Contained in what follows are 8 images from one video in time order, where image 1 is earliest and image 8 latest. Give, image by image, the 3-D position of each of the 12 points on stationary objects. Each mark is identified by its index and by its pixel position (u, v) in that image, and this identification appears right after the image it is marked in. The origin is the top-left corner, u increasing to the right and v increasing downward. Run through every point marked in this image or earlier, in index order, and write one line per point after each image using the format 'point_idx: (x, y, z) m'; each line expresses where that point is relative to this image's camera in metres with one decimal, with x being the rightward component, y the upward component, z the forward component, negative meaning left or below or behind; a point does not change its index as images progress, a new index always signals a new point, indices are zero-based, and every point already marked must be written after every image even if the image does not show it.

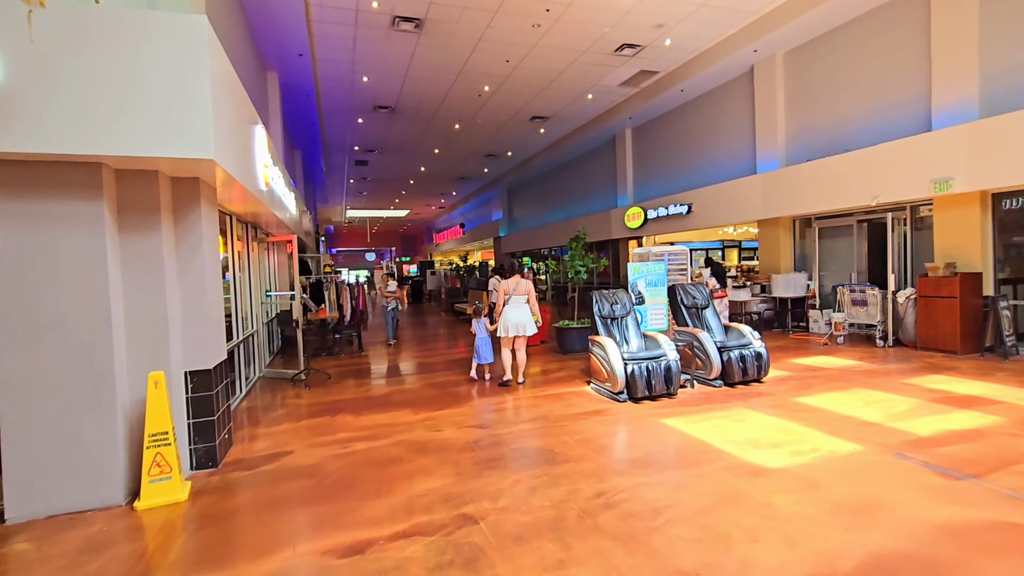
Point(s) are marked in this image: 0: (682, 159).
0: (+3.9, +2.9, +11.7) m
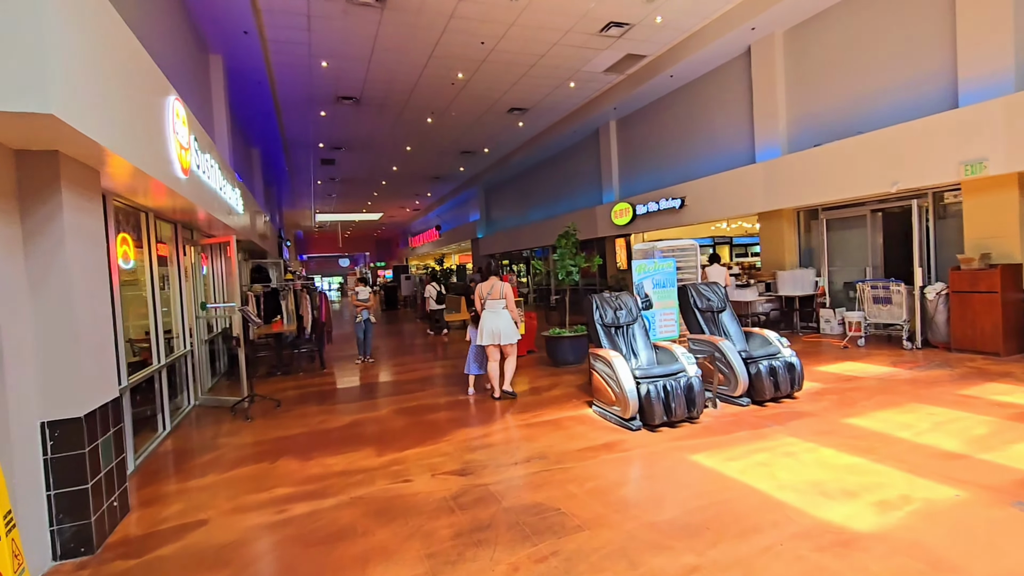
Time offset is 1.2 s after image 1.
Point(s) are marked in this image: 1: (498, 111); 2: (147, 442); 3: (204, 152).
0: (+3.4, +2.9, +11.0) m
1: (-0.4, +4.3, +12.7) m
2: (-3.0, -1.3, +4.2) m
3: (-3.0, +1.3, +4.9) m
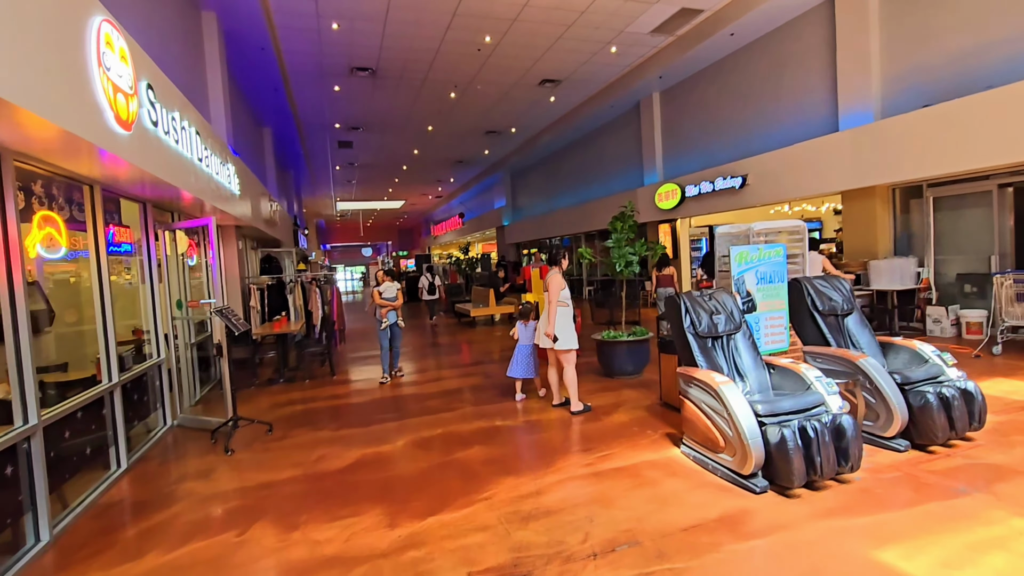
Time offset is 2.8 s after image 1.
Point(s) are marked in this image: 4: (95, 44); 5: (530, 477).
0: (+4.1, +3.1, +9.6) m
1: (+0.3, +4.5, +11.5) m
2: (-2.6, -1.2, +3.2) m
3: (-2.6, +1.3, +3.8) m
4: (-2.3, +1.3, +2.8) m
5: (+0.1, -1.1, +3.1) m
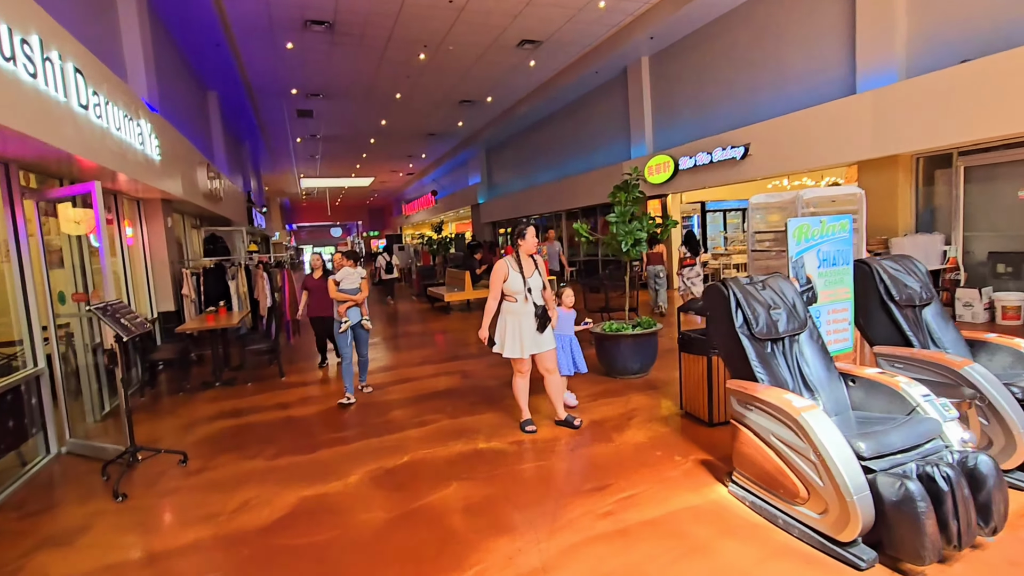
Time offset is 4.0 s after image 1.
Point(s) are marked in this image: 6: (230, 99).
0: (+3.7, +3.4, +8.7) m
1: (-0.1, +4.9, +10.4) m
2: (-2.6, -1.2, +2.2) m
3: (-2.6, +1.4, +2.7) m
4: (-2.3, +1.3, +1.7) m
5: (+0.1, -1.1, +2.2) m
6: (-6.8, +4.5, +12.4) m
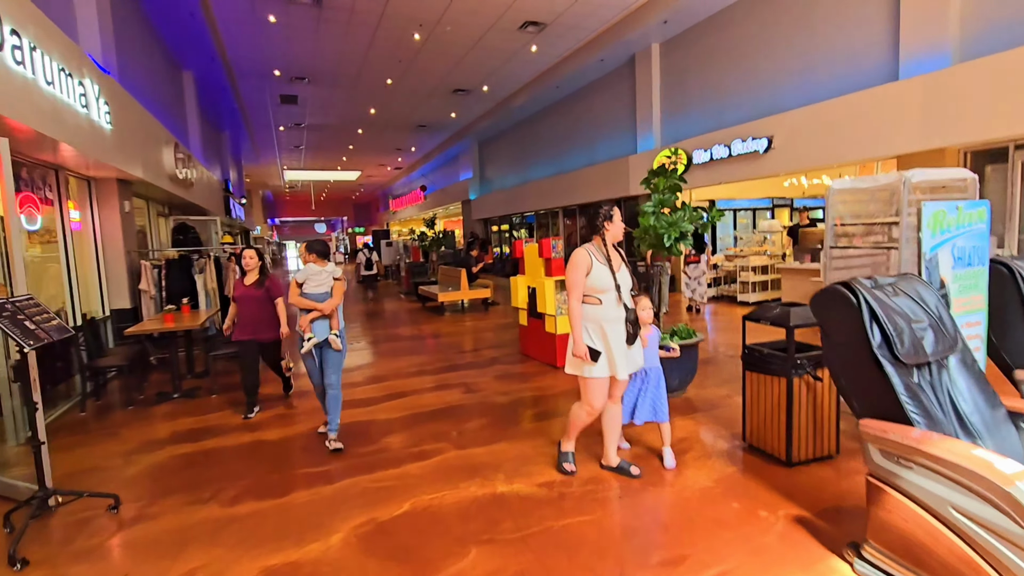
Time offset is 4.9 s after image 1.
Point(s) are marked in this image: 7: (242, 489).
0: (+3.7, +3.3, +8.1) m
1: (-0.1, +4.9, +9.7) m
2: (-2.5, -1.2, +1.4) m
3: (-2.4, +1.4, +2.0) m
4: (-2.1, +1.4, +1.0) m
5: (+0.2, -1.1, +1.5) m
6: (-6.8, +4.6, +11.5) m
7: (-1.4, -1.1, +2.7) m
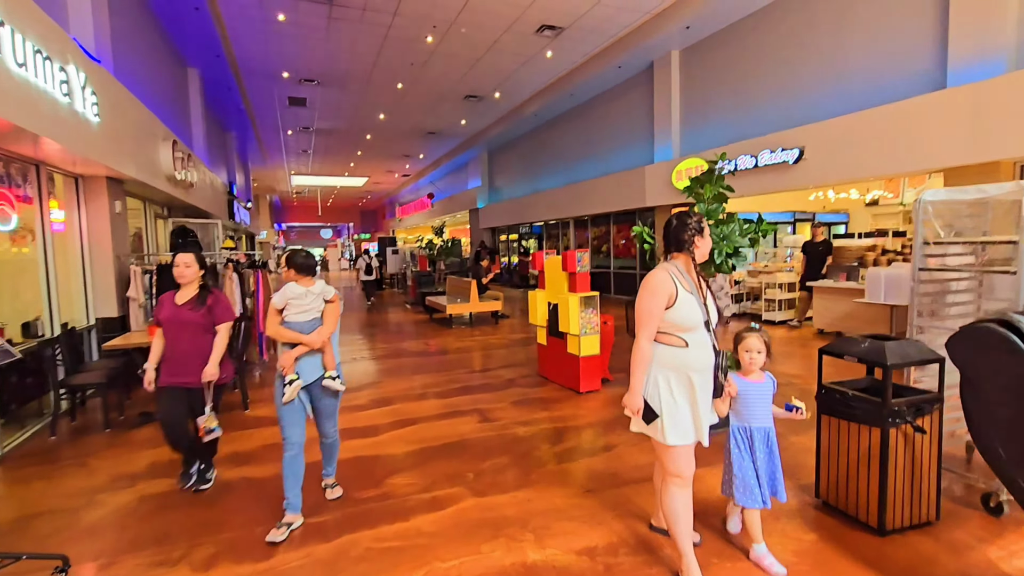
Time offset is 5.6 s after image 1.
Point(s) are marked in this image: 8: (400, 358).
0: (+4.0, +3.1, +7.7) m
1: (+0.2, +4.7, +9.3) m
2: (-2.3, -1.2, +1.0) m
3: (-2.3, +1.4, +1.6) m
4: (-1.9, +1.3, +0.6) m
5: (+0.4, -1.2, +1.1) m
6: (-6.5, +4.5, +11.2) m
7: (-1.3, -1.1, +2.3) m
8: (-1.4, -0.9, +6.4) m
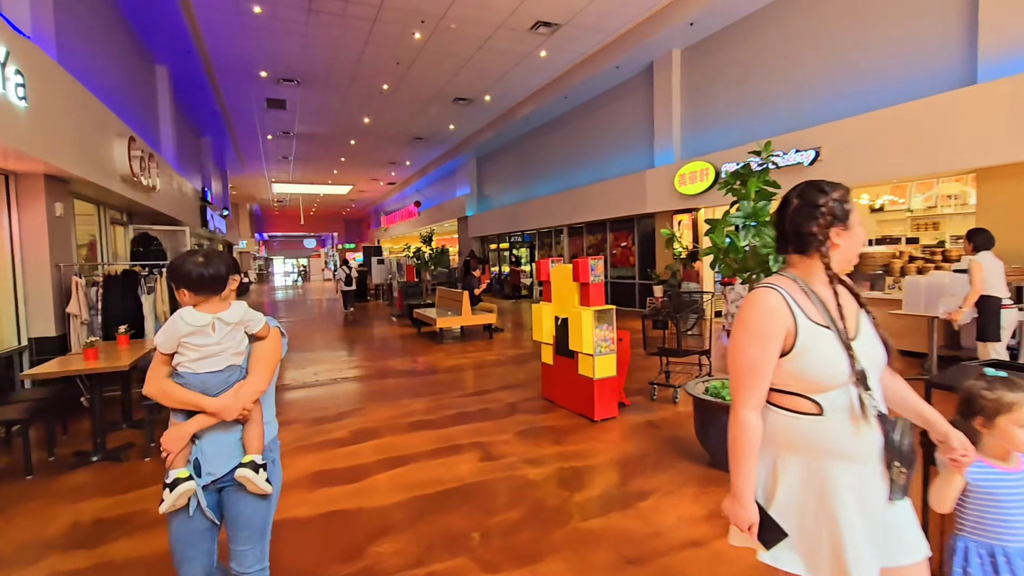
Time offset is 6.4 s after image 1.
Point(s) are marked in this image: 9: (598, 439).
0: (+3.9, +2.9, +7.3) m
1: (+0.1, +4.5, +8.8) m
2: (-2.2, -1.2, +0.3) m
3: (-2.2, +1.3, +1.0) m
4: (-1.8, +1.3, 0.0) m
5: (+0.5, -1.2, +0.5) m
6: (-6.6, +4.3, +10.5) m
7: (-1.2, -1.2, +1.7) m
8: (-1.4, -1.0, +5.7) m
9: (+0.6, -1.0, +3.6) m
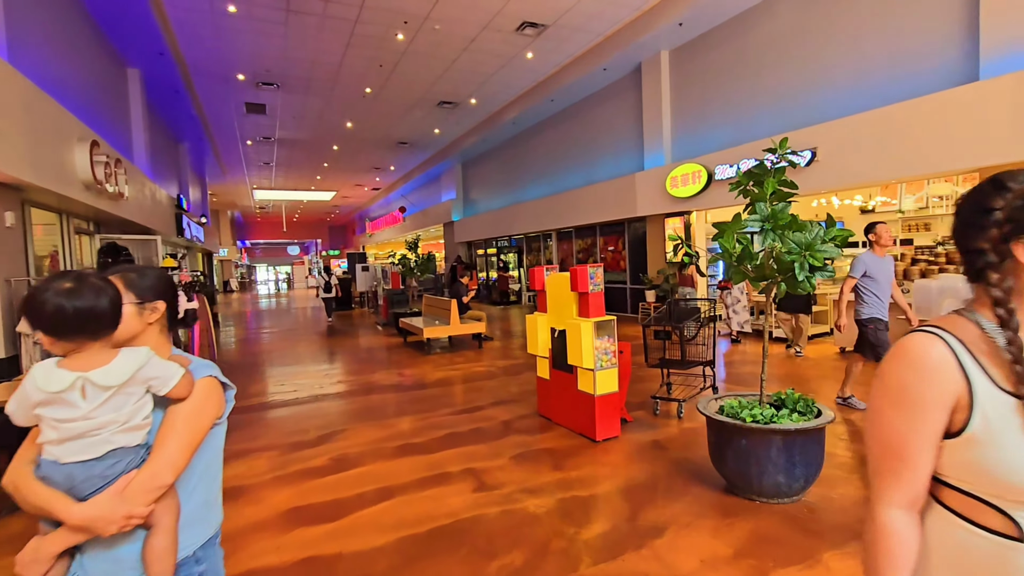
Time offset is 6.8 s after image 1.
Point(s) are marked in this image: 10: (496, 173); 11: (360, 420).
0: (+3.8, +2.9, +7.2) m
1: (-0.2, +4.3, +8.6) m
2: (-2.2, -1.3, 0.0) m
3: (-2.1, +1.3, +0.6) m
4: (-1.7, +1.2, -0.3) m
5: (+0.6, -1.2, +0.2) m
6: (-6.9, +4.0, +10.1) m
7: (-1.2, -1.3, +1.3) m
8: (-1.5, -1.1, +5.4) m
9: (+0.6, -1.1, +3.3) m
10: (-0.4, +3.5, +15.7) m
11: (-1.3, -1.2, +4.4) m
